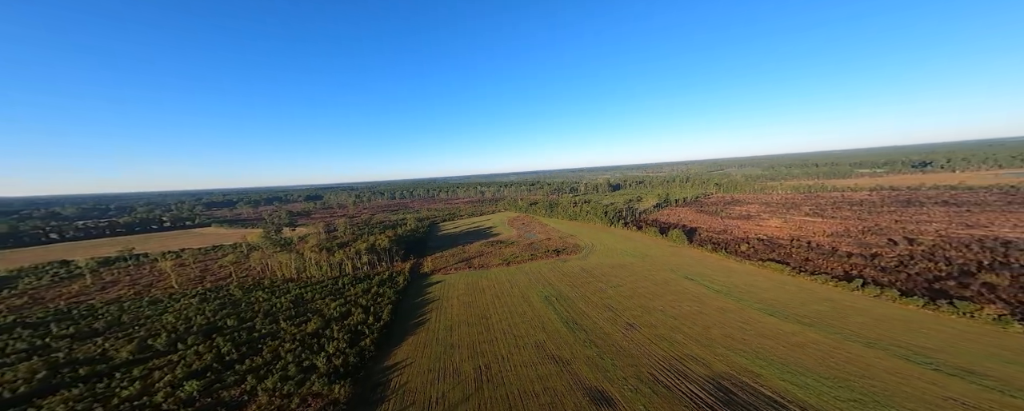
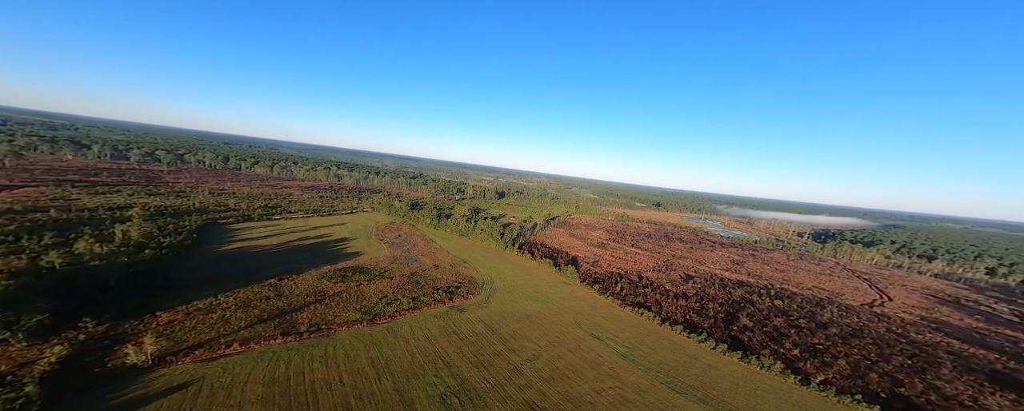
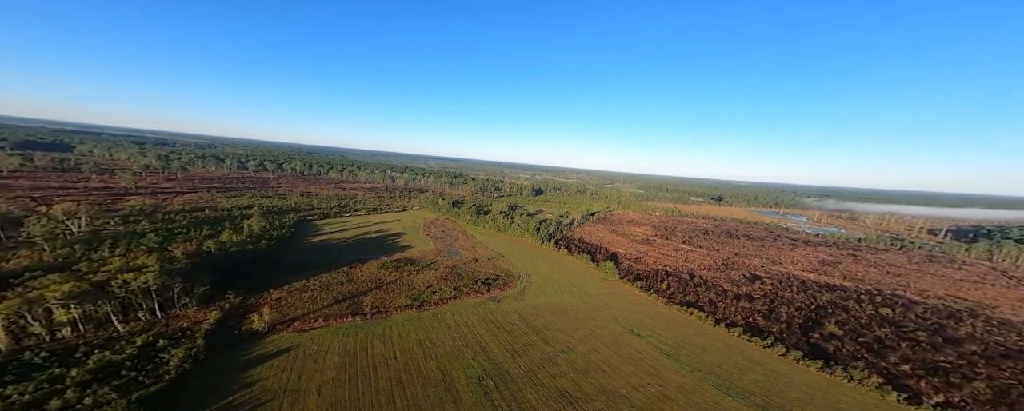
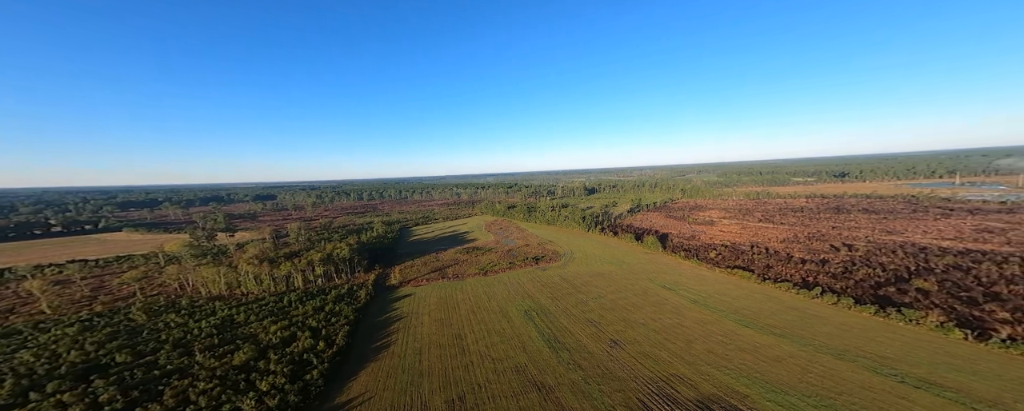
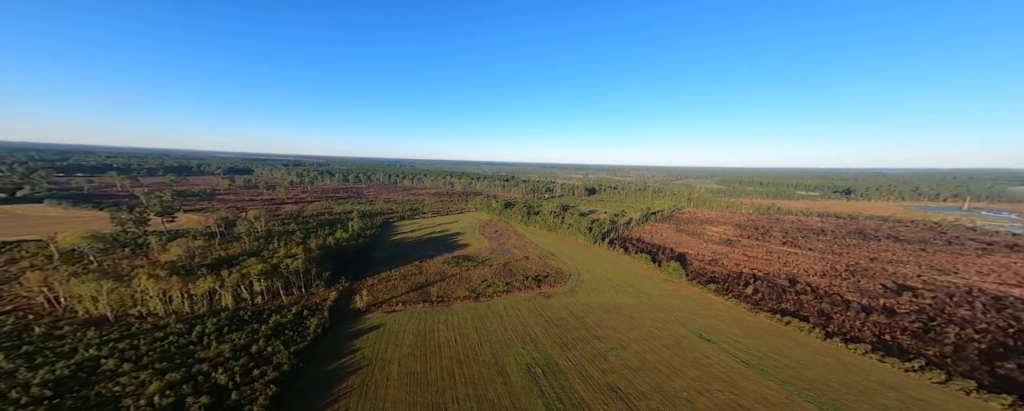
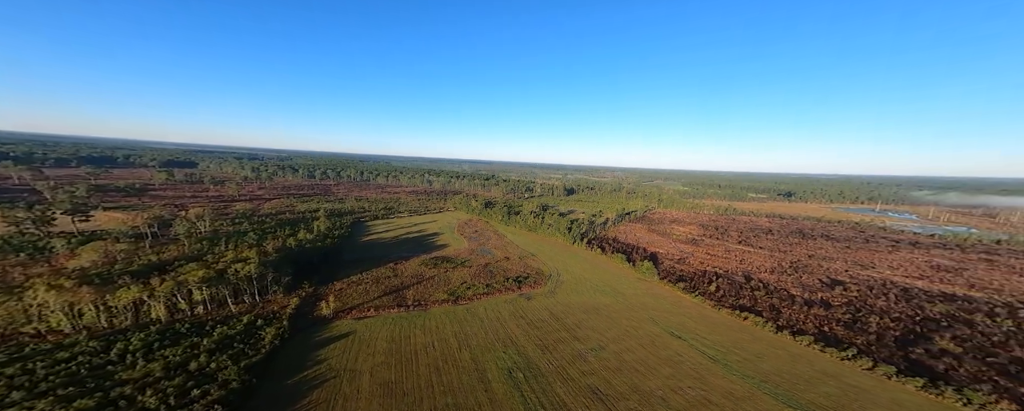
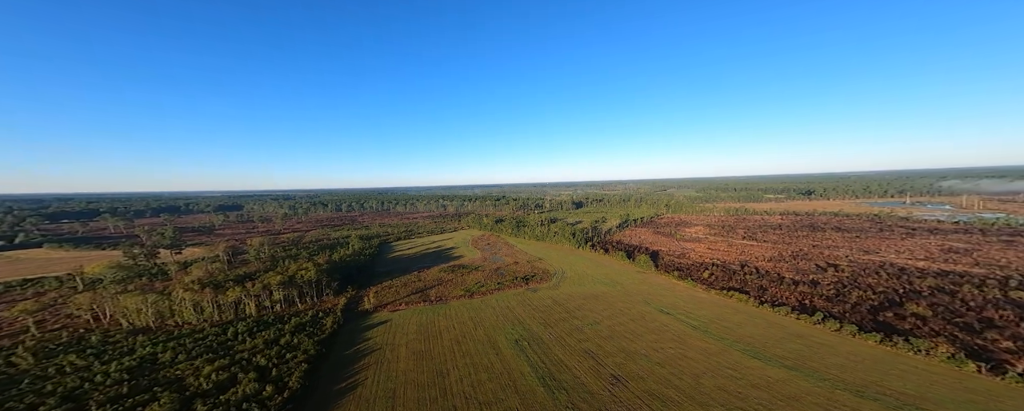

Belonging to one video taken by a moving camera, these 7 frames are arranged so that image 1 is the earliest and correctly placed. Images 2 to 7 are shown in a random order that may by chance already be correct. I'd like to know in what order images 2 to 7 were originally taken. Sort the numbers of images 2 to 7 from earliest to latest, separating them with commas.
4, 7, 5, 6, 3, 2
